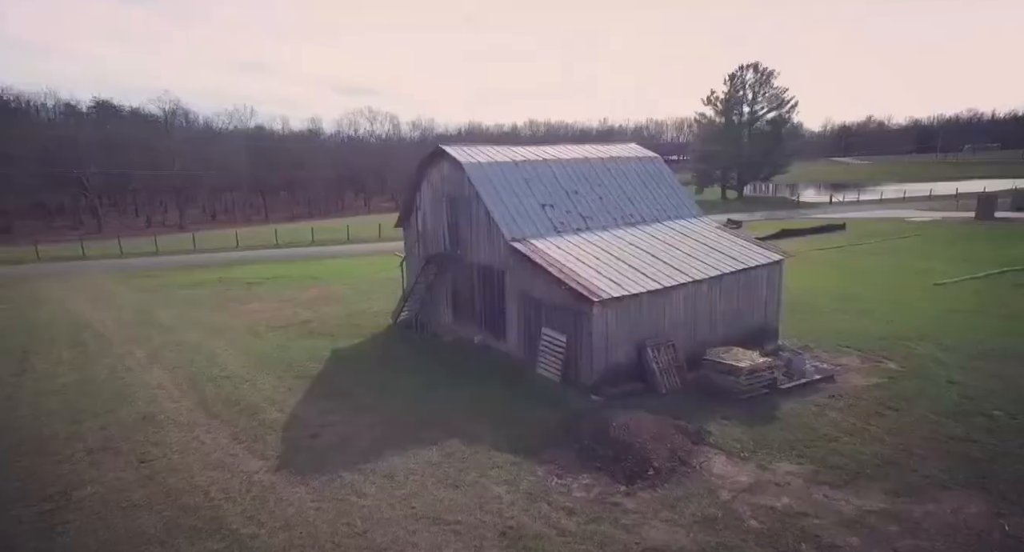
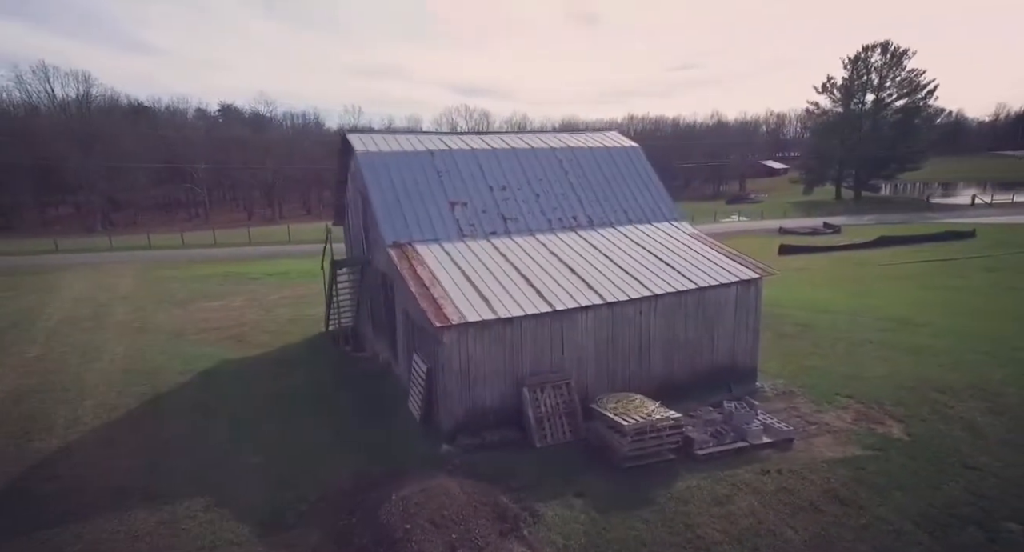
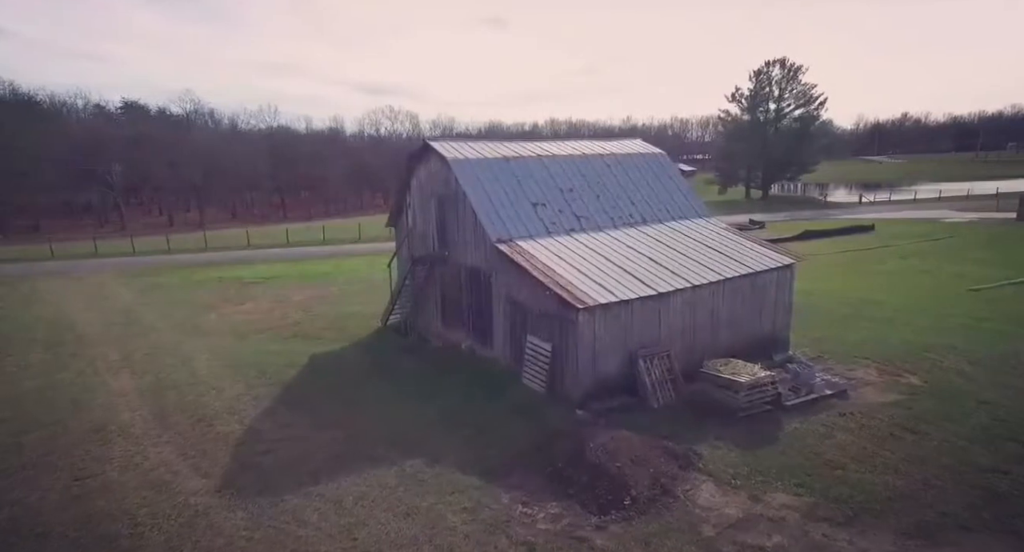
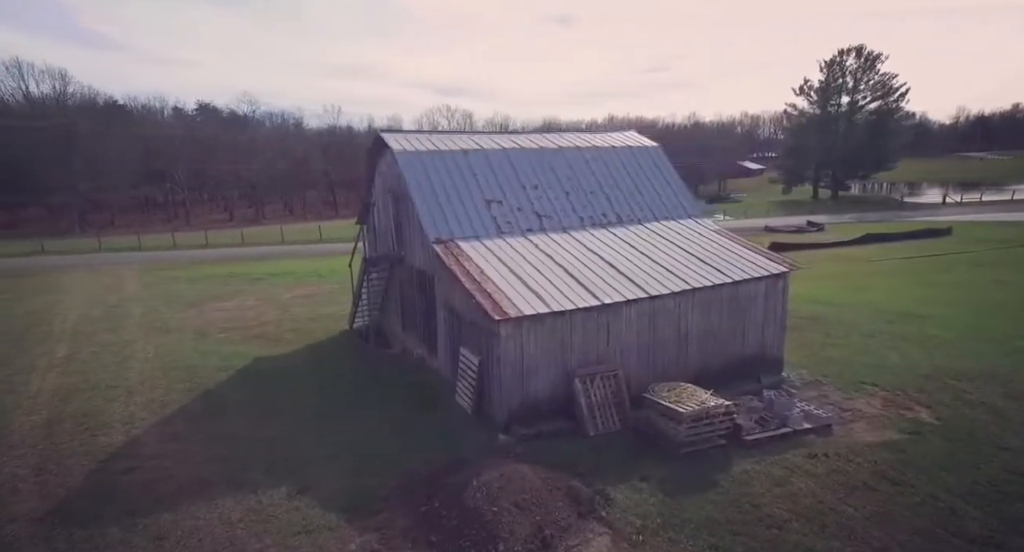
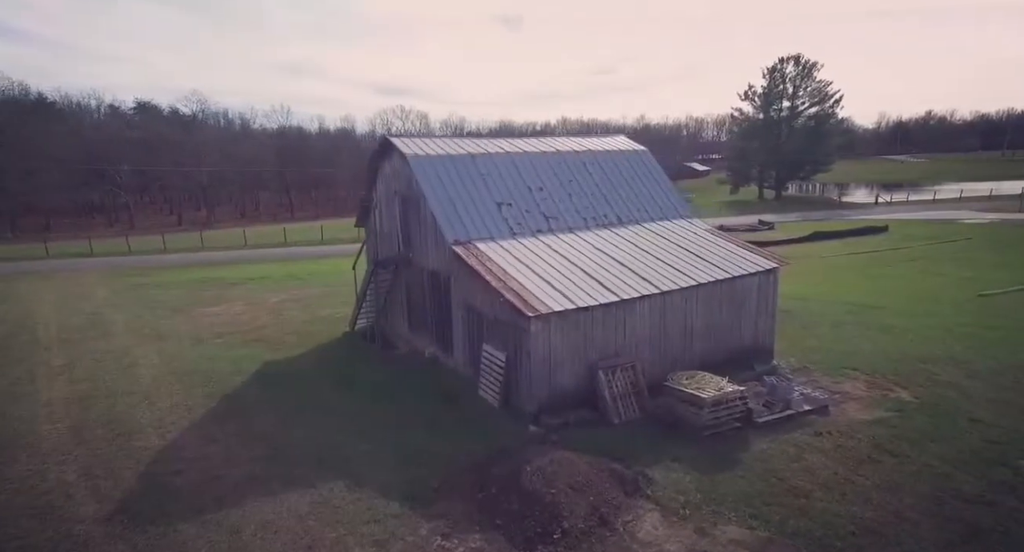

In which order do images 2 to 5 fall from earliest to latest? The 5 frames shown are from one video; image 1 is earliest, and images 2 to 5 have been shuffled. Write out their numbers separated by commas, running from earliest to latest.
3, 5, 4, 2
